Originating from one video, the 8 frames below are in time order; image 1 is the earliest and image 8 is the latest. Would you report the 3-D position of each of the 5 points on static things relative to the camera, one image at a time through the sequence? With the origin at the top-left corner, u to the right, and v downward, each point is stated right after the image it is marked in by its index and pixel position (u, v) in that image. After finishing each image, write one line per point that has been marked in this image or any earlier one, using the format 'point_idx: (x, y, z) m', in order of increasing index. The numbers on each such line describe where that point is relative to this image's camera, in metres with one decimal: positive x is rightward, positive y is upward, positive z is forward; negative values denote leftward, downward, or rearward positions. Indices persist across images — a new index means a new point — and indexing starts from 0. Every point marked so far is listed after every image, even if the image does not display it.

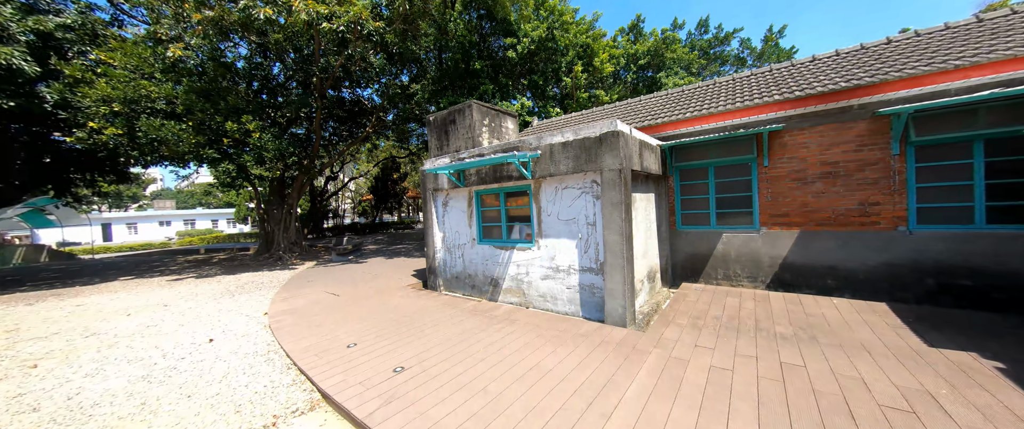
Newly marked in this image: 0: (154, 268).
0: (-13.0, -1.9, +11.2) m
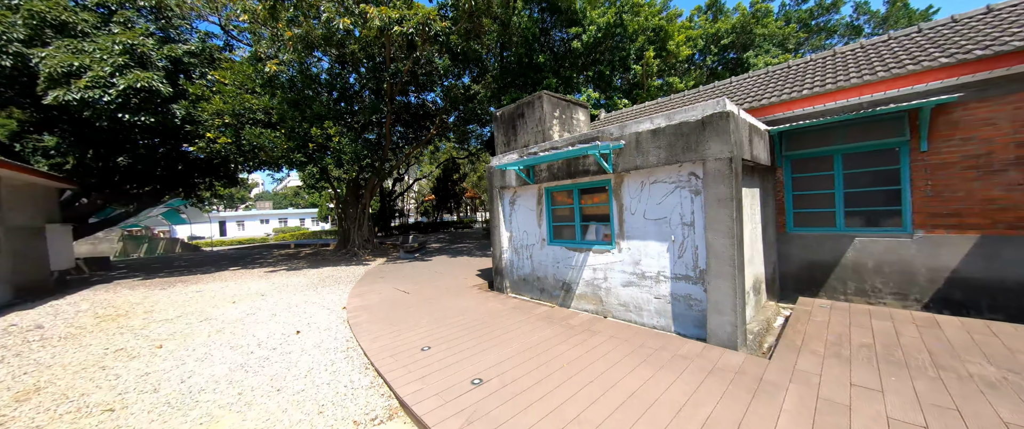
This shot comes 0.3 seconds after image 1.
0: (-10.6, -1.9, +12.8) m
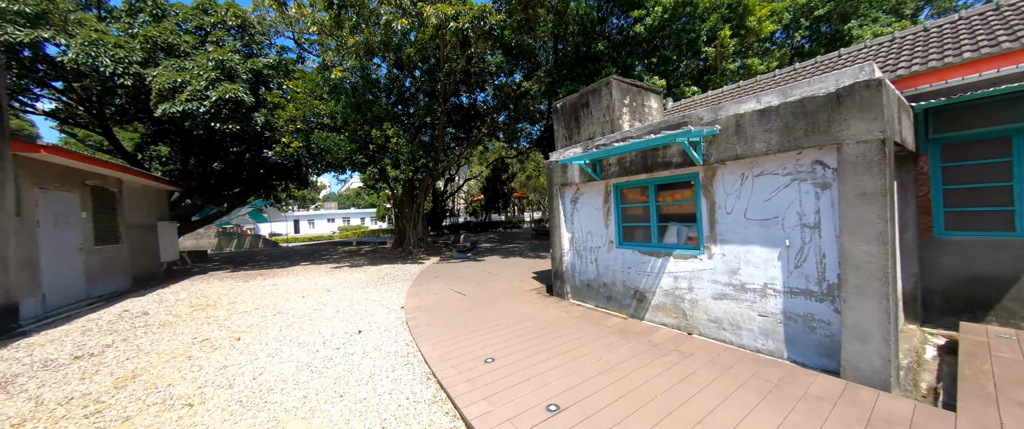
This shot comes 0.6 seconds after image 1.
0: (-8.5, -1.9, +13.8) m
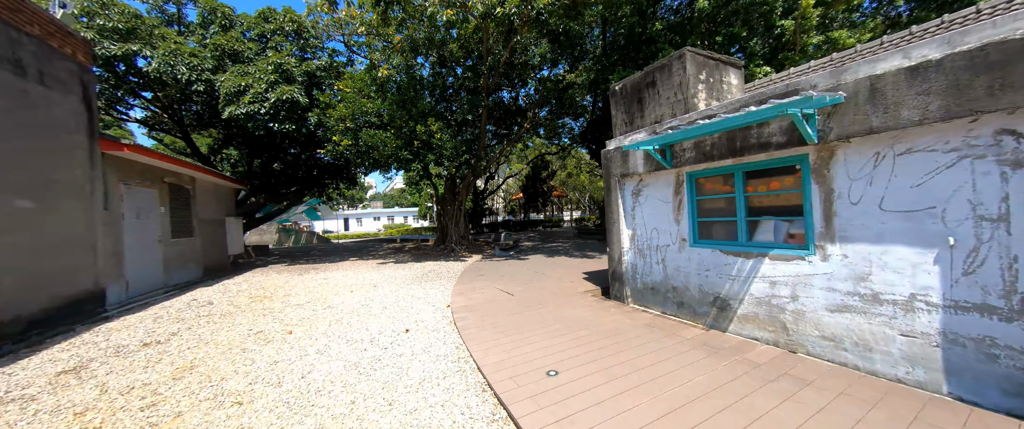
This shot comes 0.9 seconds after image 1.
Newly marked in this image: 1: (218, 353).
0: (-6.6, -1.7, +14.3) m
1: (-3.1, -1.5, +3.3) m
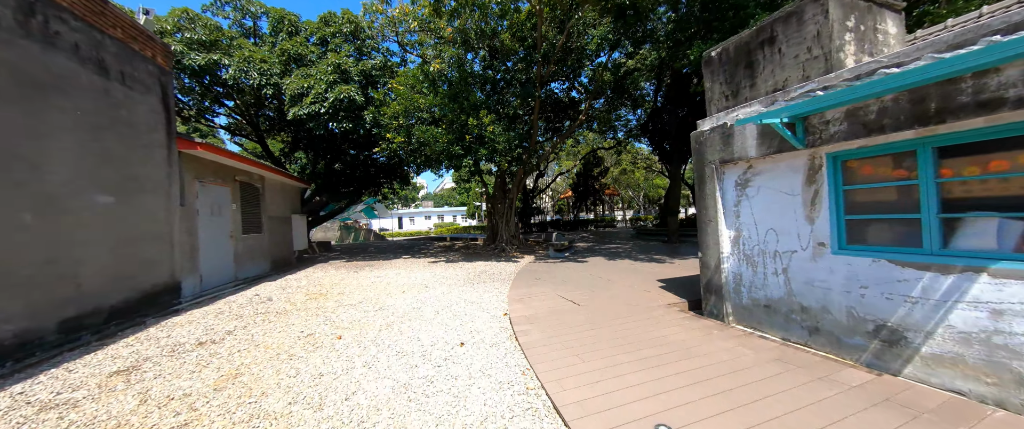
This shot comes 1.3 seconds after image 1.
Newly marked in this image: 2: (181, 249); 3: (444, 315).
0: (-4.2, -1.7, +14.4) m
1: (-2.4, -1.4, +3.0) m
2: (-5.5, -0.6, +5.1) m
3: (-1.0, -1.4, +4.4) m
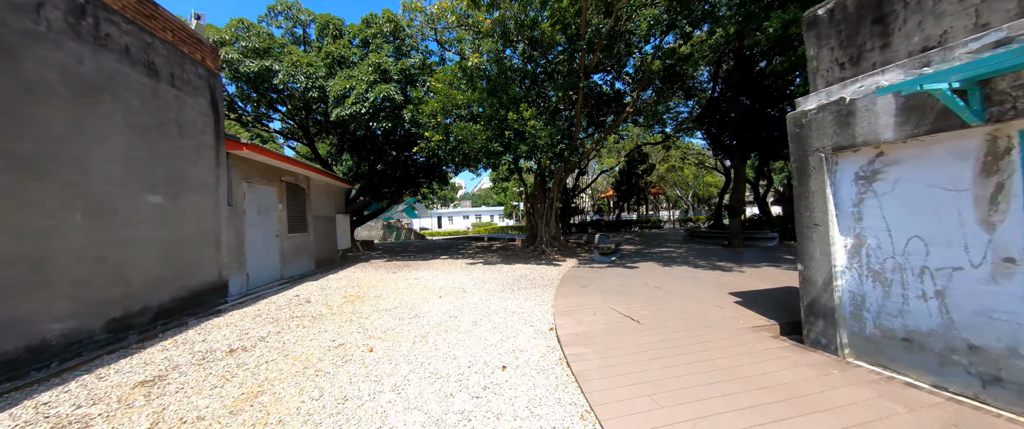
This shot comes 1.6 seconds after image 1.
0: (-2.4, -1.7, +14.2) m
1: (-2.0, -1.4, +2.7) m
2: (-4.8, -0.6, +5.2) m
3: (-0.4, -1.4, +3.9) m
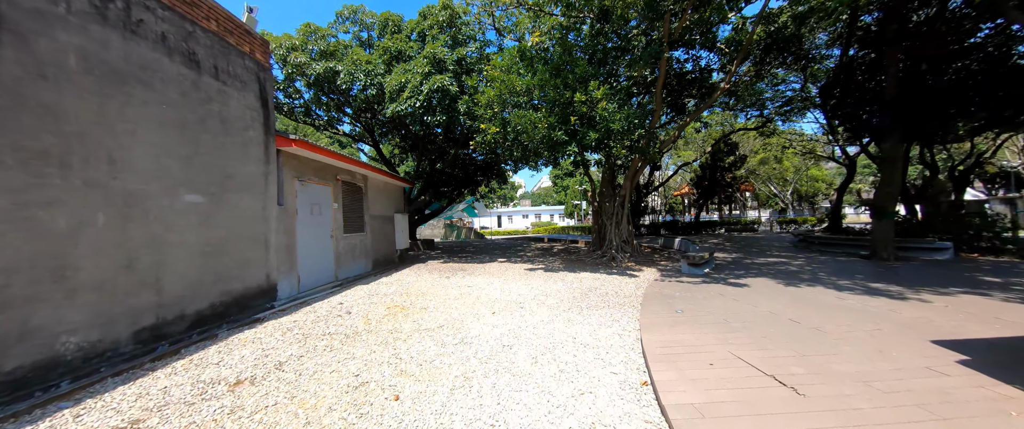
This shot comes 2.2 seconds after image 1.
0: (+0.3, -1.6, +13.4) m
1: (-1.5, -1.4, +2.0) m
2: (-3.8, -0.6, +4.9) m
3: (+0.3, -1.5, +2.9) m
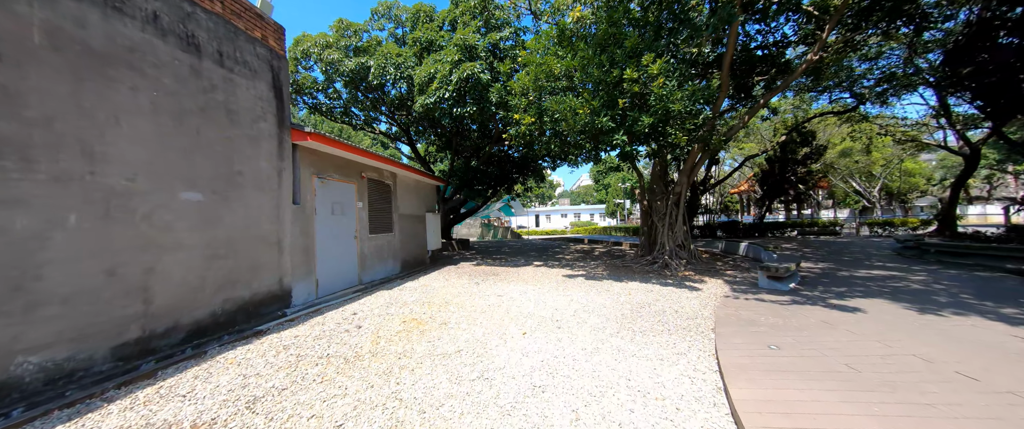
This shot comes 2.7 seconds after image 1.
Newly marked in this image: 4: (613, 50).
0: (+1.8, -1.6, +12.5) m
1: (-1.4, -1.4, +1.4) m
2: (-3.3, -0.6, +4.6) m
3: (+0.5, -1.5, +2.1) m
4: (+2.0, +3.3, +6.2) m
